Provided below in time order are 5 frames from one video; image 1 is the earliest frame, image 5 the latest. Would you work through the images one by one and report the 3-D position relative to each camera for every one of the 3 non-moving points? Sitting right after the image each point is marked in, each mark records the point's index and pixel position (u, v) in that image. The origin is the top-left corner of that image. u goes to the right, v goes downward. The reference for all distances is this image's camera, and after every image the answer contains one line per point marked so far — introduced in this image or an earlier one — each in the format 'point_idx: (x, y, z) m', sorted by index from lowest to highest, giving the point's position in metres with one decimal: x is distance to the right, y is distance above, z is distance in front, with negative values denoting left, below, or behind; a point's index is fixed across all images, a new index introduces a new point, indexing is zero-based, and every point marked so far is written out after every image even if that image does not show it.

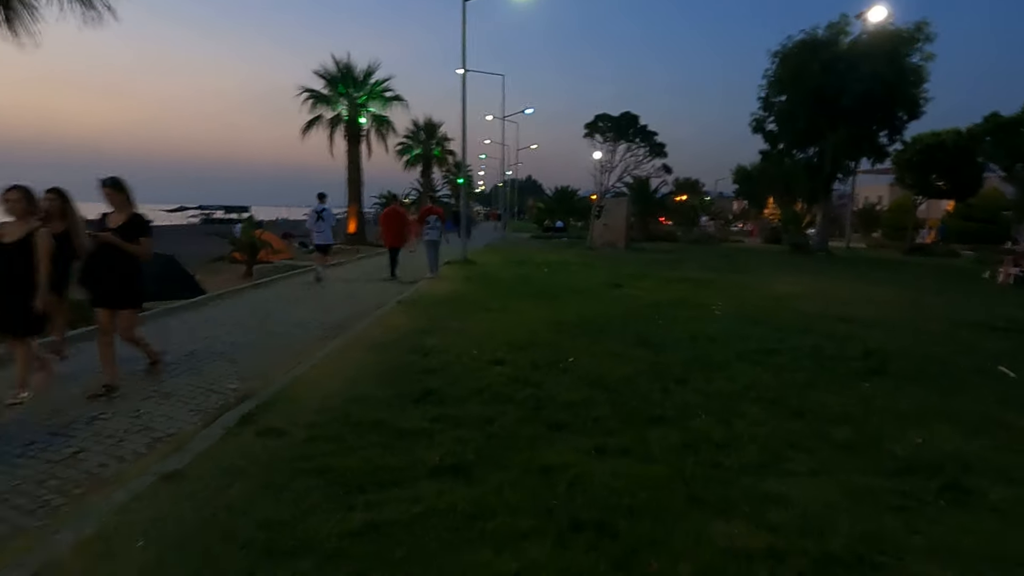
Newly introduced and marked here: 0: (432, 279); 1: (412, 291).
0: (-2.2, +0.3, +18.2) m
1: (-2.3, -0.1, +15.4) m
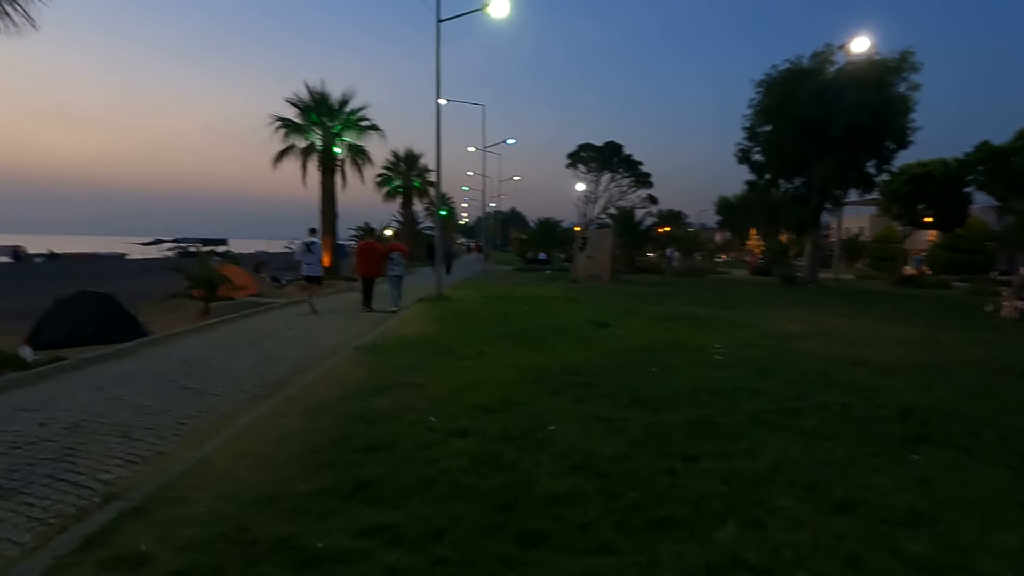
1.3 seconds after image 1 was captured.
0: (-2.8, -0.7, +16.5) m
1: (-2.8, -0.9, +13.7) m
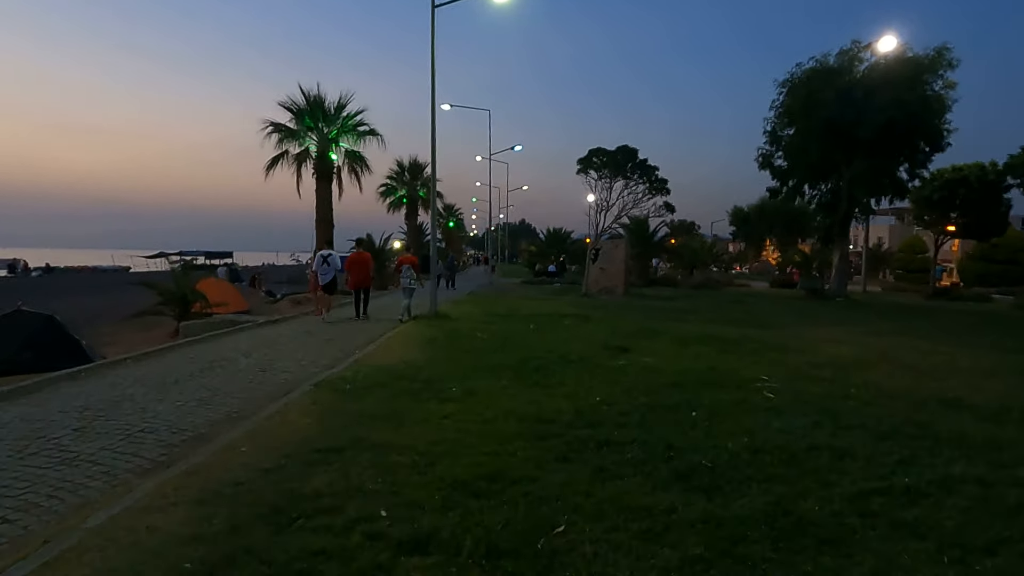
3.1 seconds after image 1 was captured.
0: (-2.7, -1.1, +14.2) m
1: (-2.8, -1.3, +11.4) m
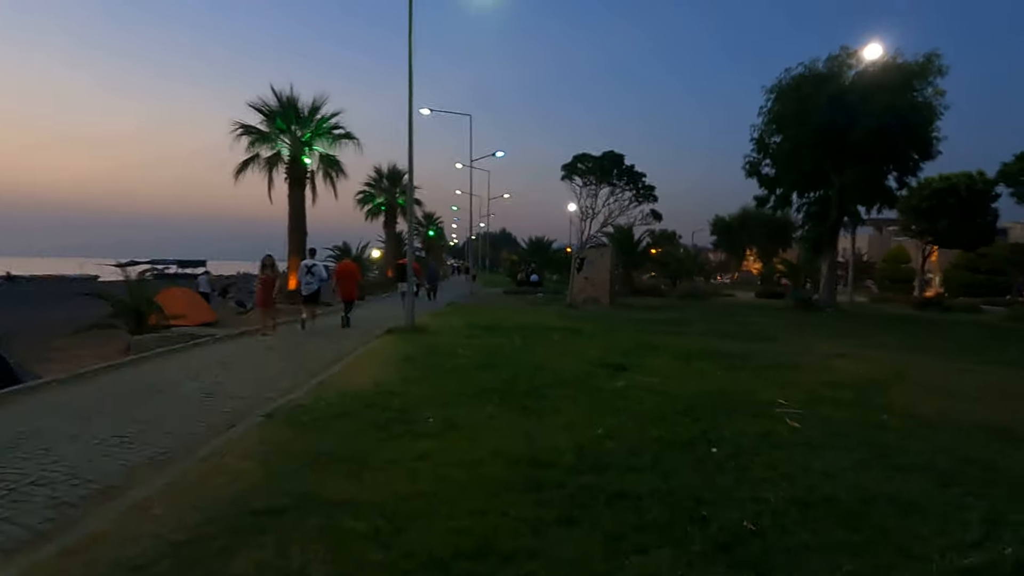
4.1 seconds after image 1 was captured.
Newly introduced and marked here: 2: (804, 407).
0: (-3.0, -1.4, +12.7) m
1: (-3.0, -1.5, +9.9) m
2: (+4.3, -1.7, +9.6) m
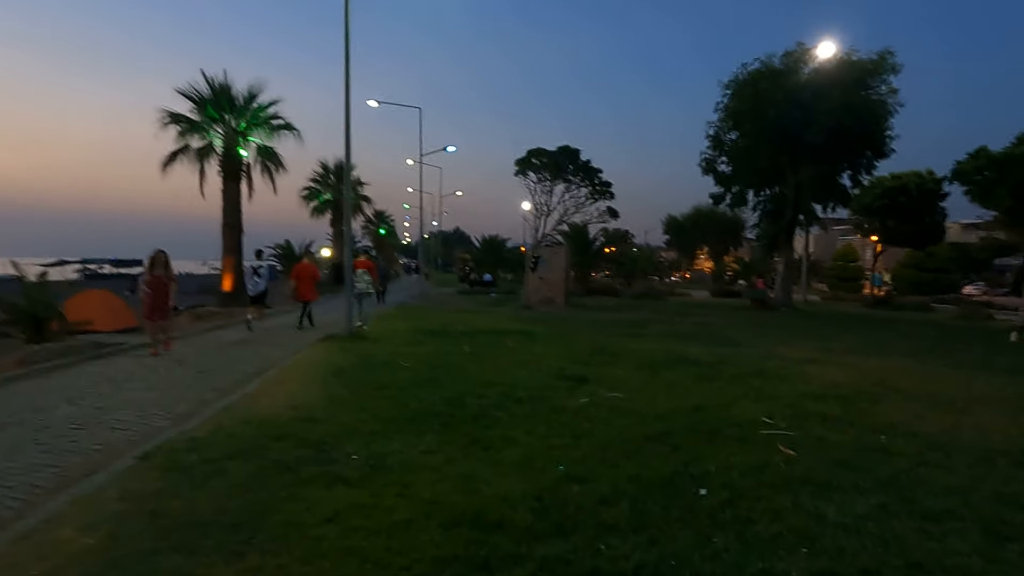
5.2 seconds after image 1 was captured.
0: (-3.9, -1.4, +11.0) m
1: (-3.7, -1.5, +8.2) m
2: (+3.6, -1.8, +8.4) m
